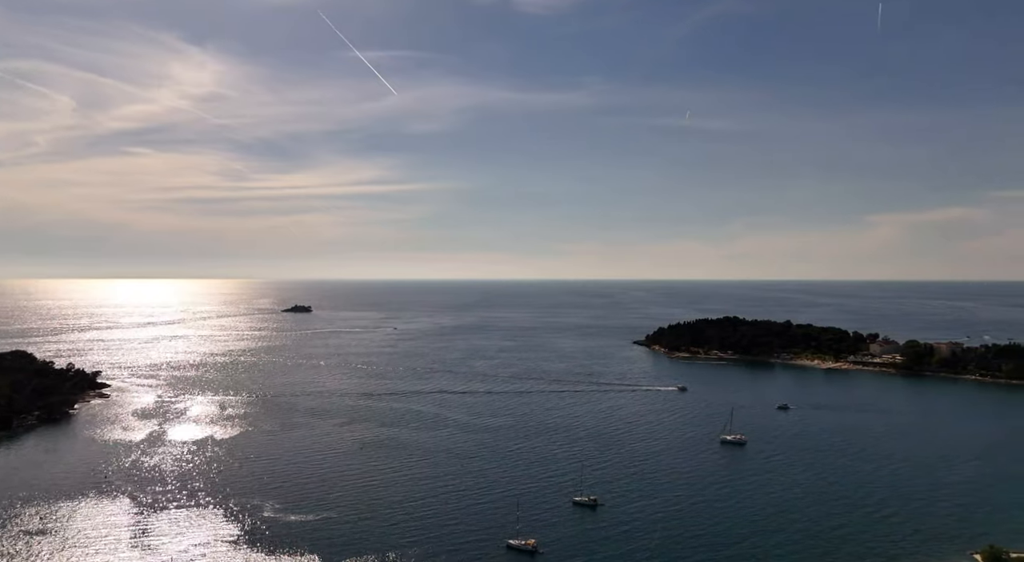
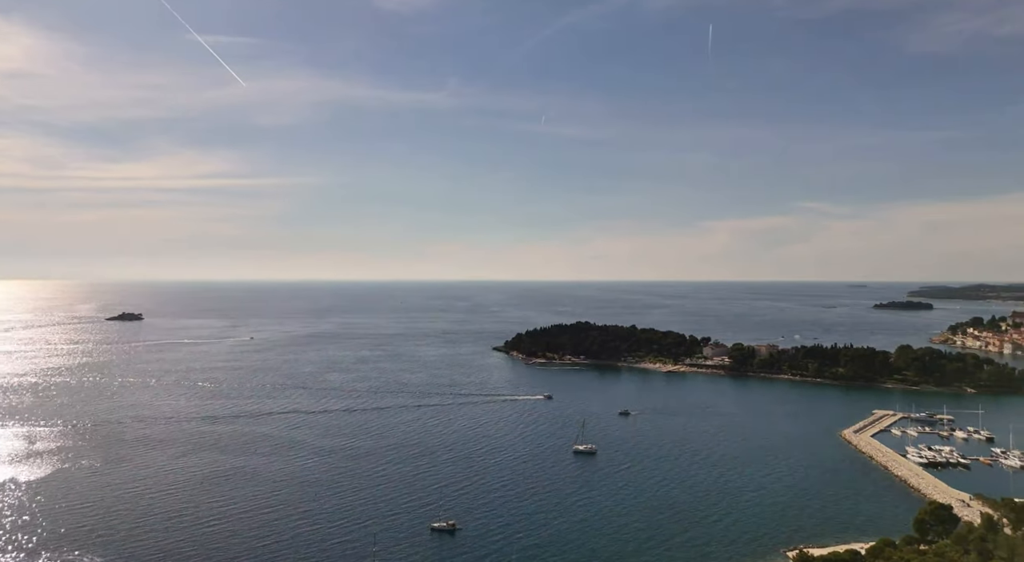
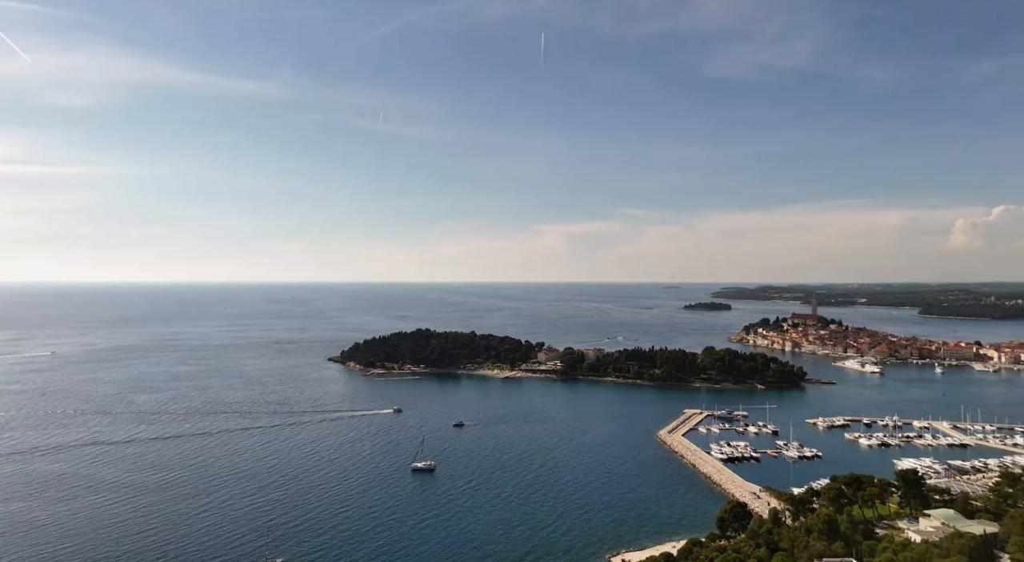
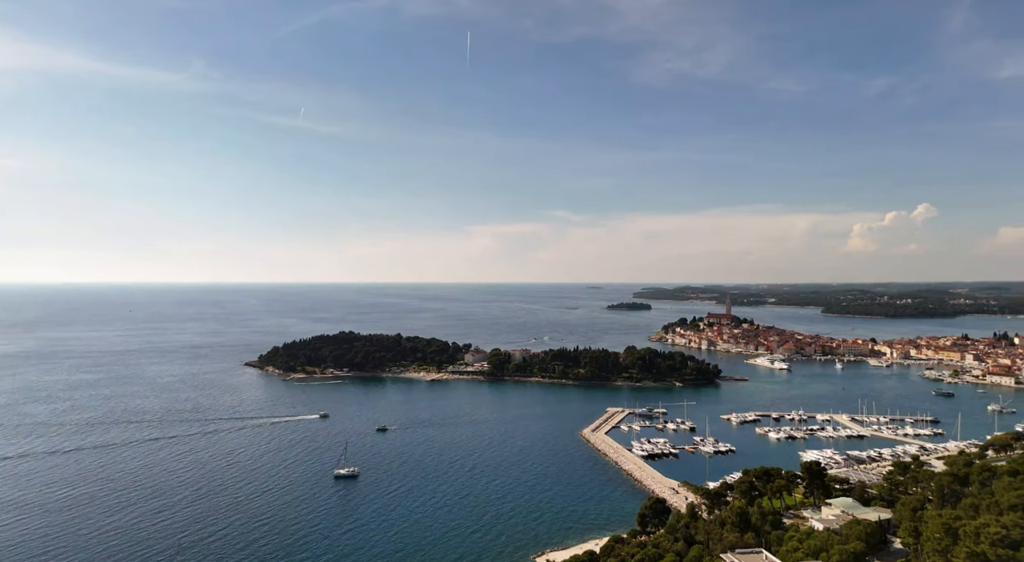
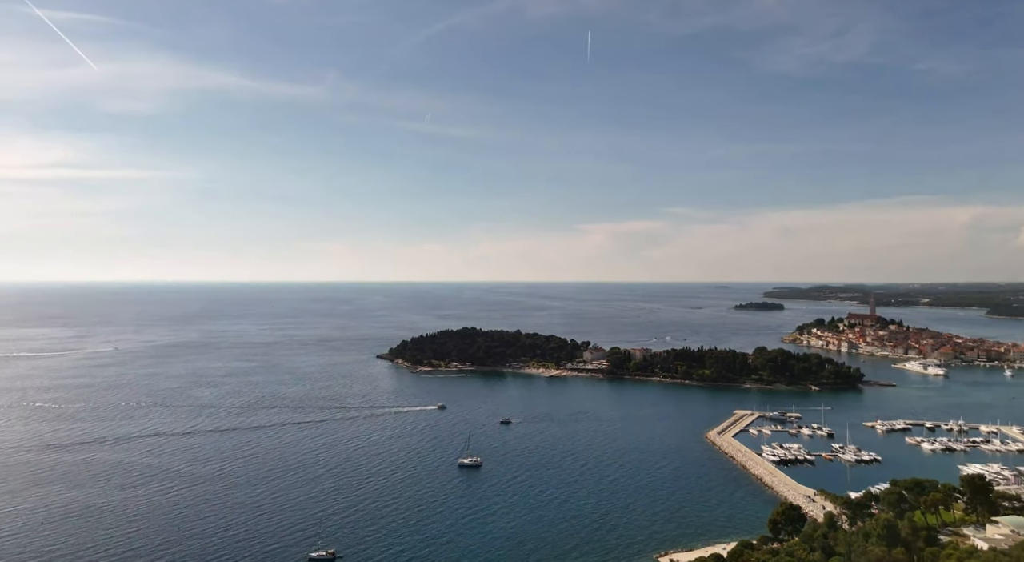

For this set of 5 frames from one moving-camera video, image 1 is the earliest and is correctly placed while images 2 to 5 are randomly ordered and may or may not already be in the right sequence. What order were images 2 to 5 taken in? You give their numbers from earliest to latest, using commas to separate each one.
2, 5, 3, 4
